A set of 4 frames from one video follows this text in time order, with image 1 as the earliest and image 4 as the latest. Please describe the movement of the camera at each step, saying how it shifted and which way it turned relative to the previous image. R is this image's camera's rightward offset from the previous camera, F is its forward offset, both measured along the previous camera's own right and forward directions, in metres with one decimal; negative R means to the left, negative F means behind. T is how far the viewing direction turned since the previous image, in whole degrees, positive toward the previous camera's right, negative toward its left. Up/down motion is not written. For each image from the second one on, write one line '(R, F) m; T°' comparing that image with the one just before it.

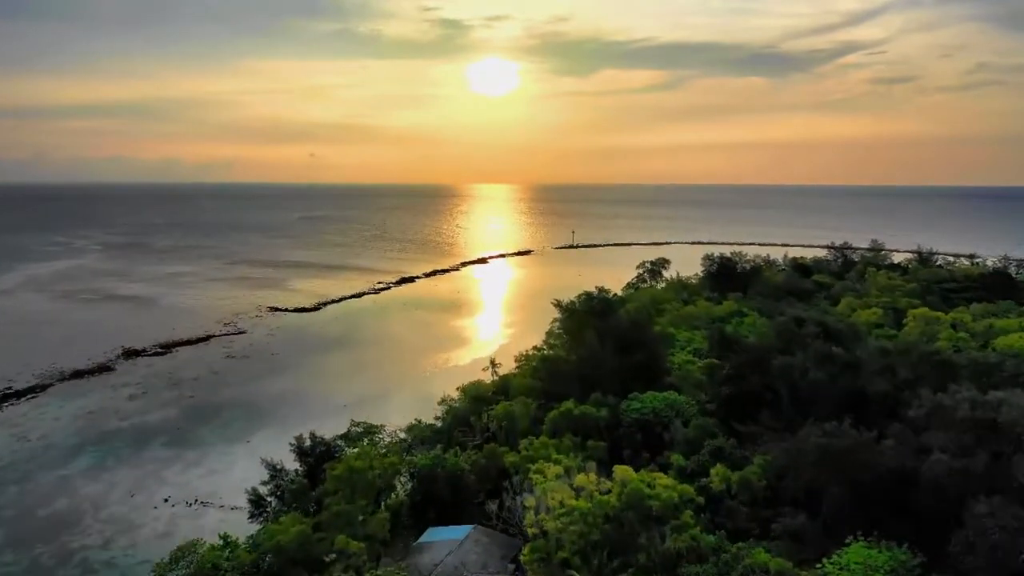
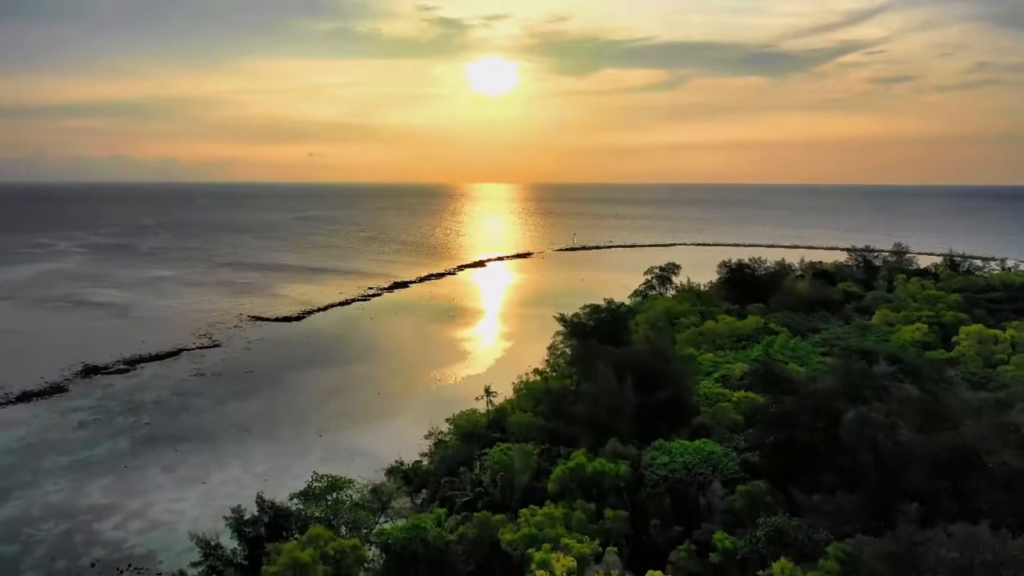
(0.0, +3.0) m; 0°
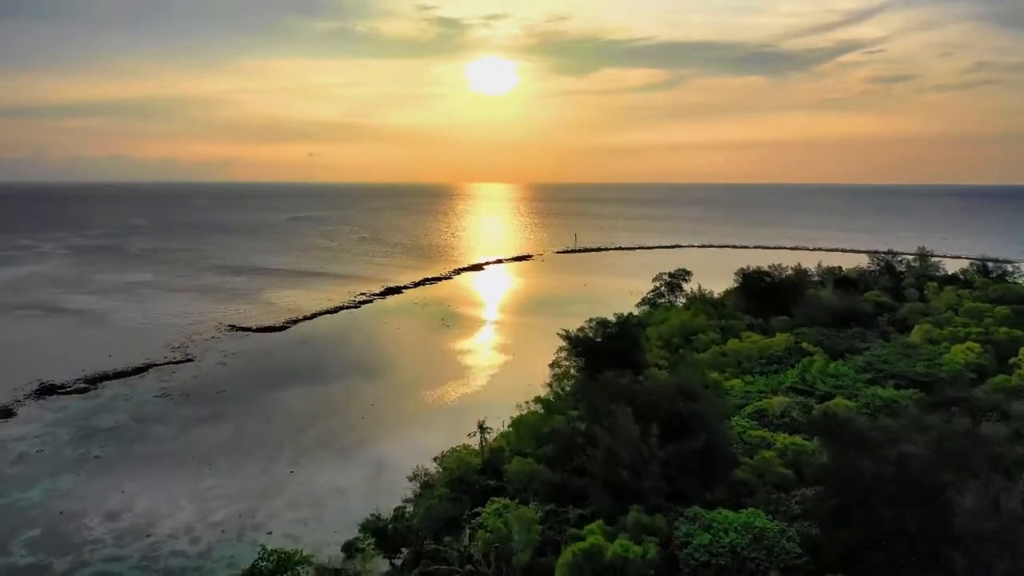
(0.0, +2.7) m; 0°
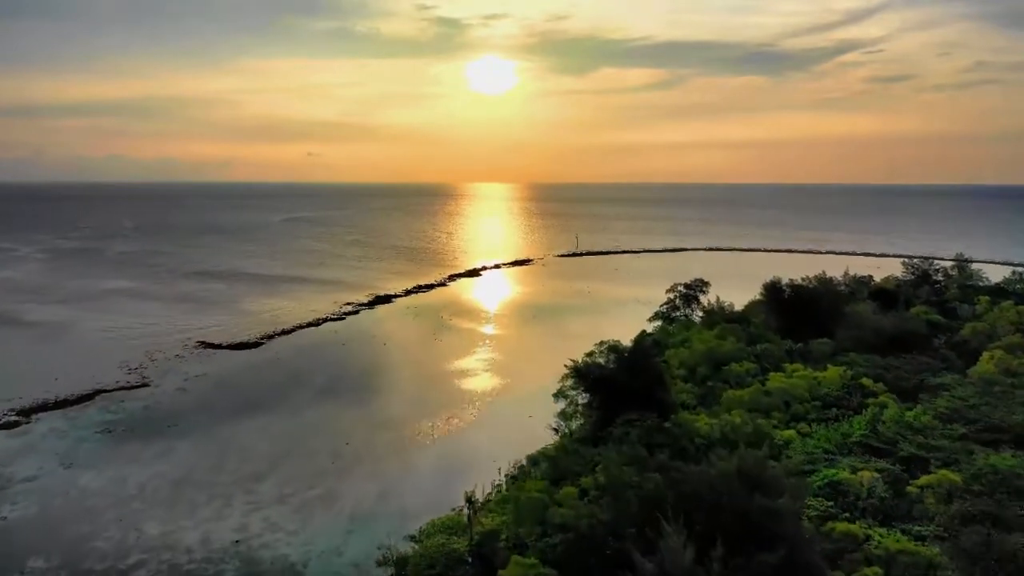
(+0.1, +3.7) m; 0°
